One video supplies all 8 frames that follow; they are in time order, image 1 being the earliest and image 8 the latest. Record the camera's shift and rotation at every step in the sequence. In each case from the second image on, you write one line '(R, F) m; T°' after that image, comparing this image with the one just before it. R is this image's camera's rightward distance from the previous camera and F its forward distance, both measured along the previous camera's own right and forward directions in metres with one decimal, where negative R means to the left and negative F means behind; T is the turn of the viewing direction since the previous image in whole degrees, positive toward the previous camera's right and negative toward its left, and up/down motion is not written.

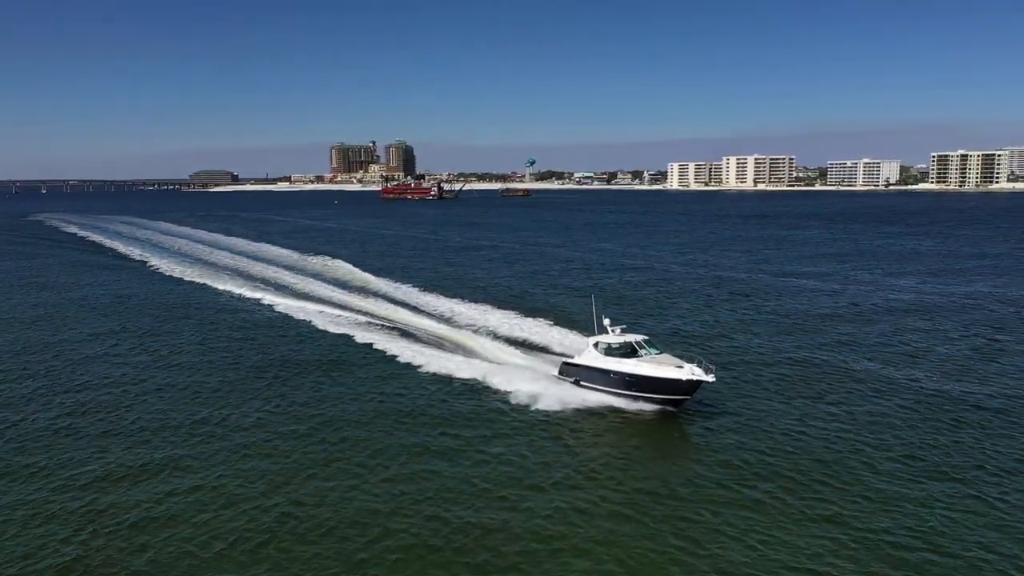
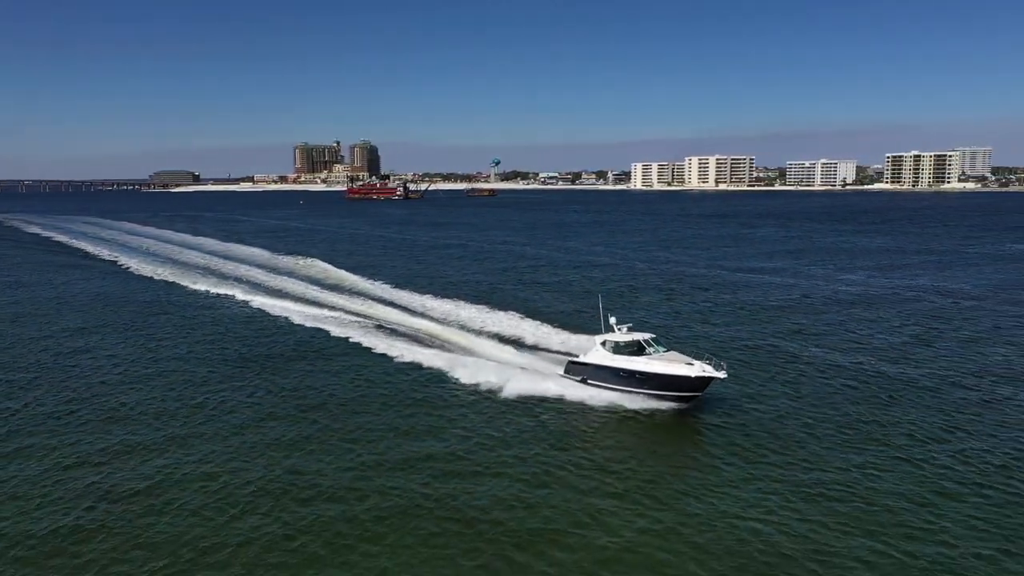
(-2.6, +5.9) m; +3°
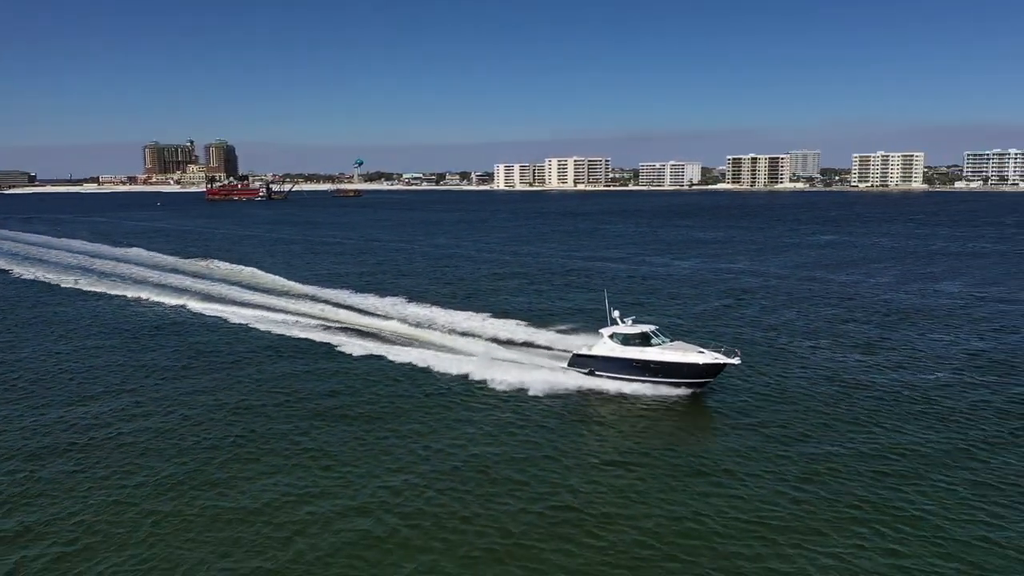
(-1.3, -6.4) m; +10°
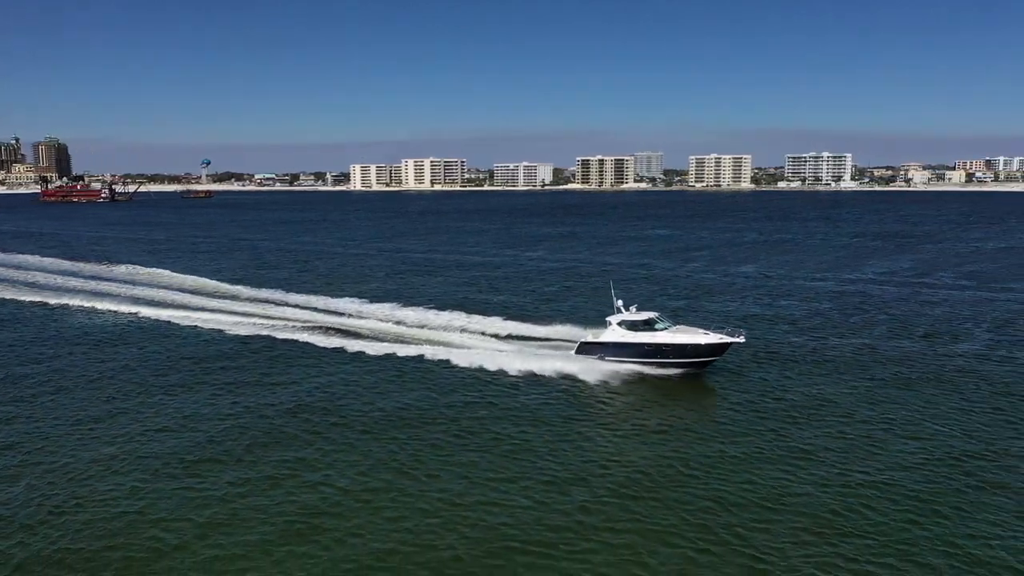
(-1.0, -6.7) m; +10°
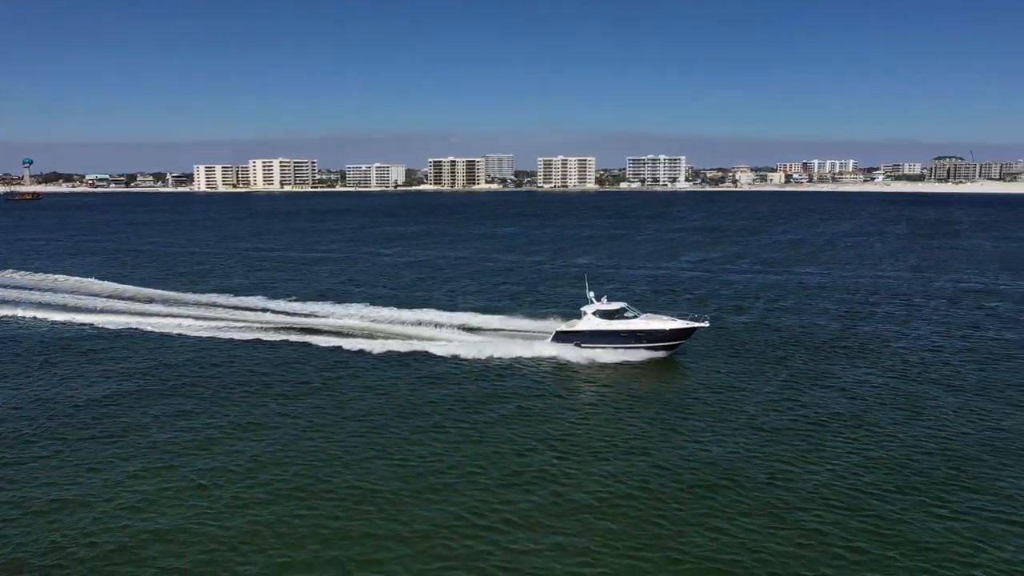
(-0.4, -5.5) m; +10°
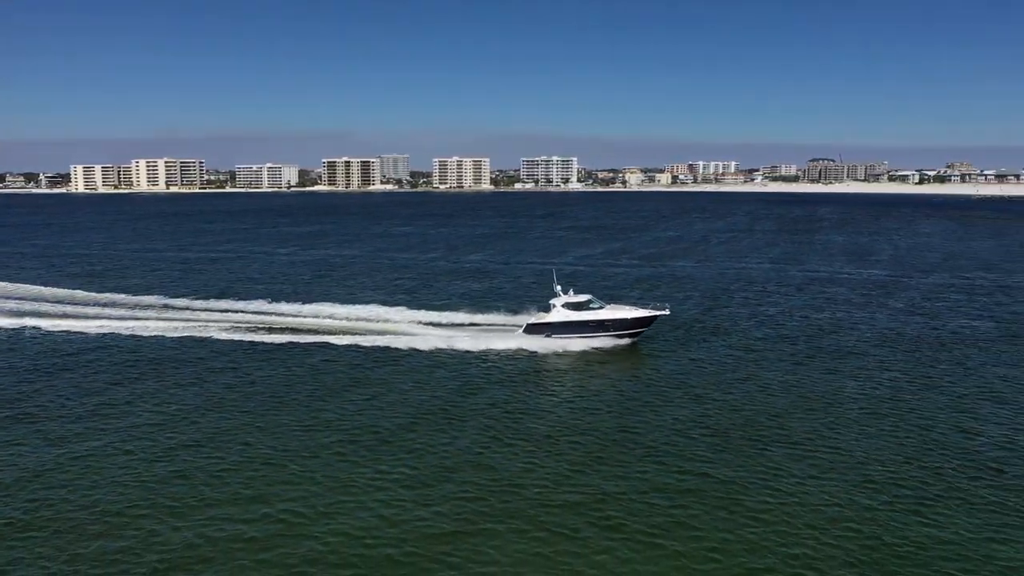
(+0.1, -3.4) m; +7°
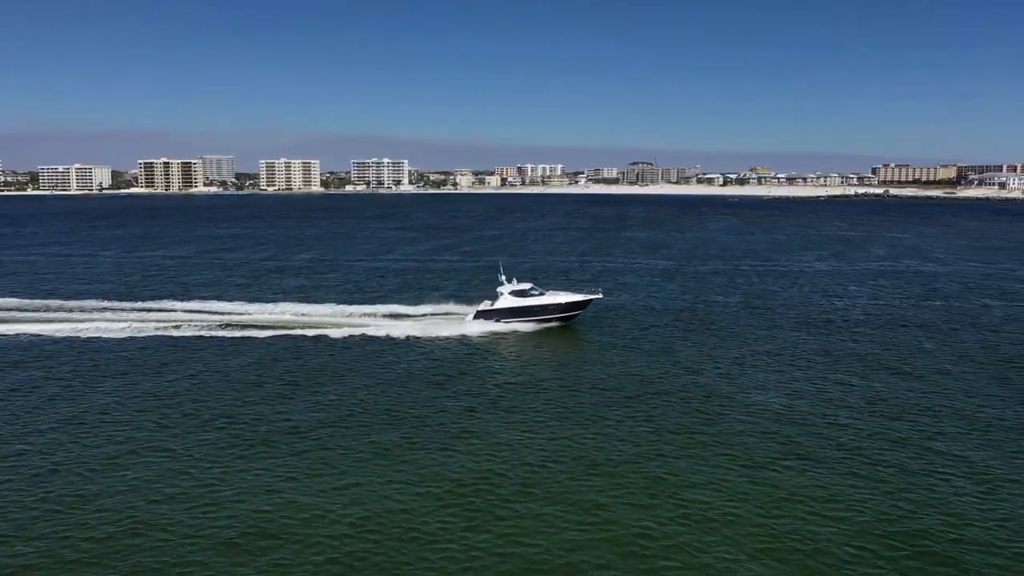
(+0.3, -5.4) m; +12°
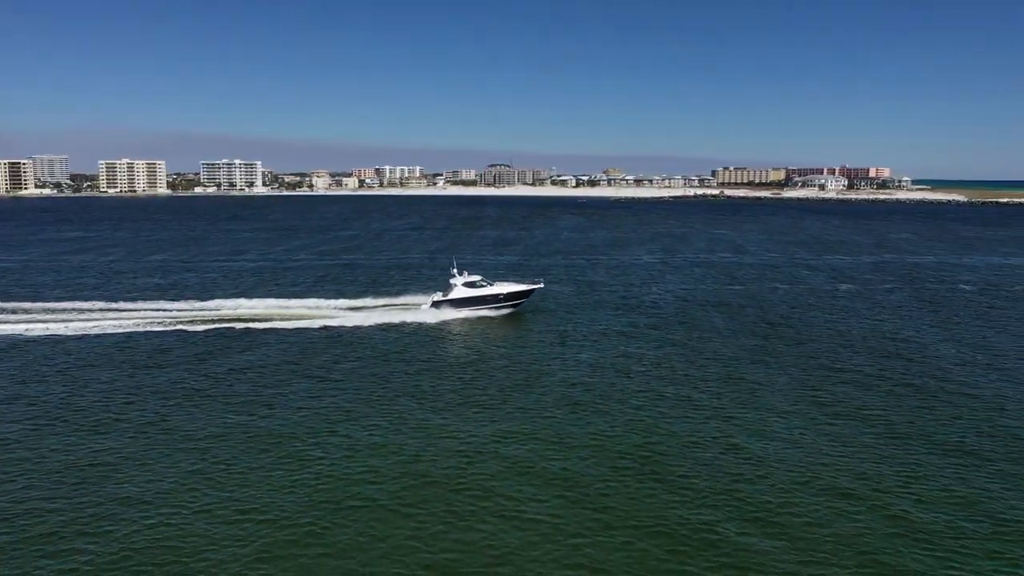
(+0.5, -4.4) m; +10°
